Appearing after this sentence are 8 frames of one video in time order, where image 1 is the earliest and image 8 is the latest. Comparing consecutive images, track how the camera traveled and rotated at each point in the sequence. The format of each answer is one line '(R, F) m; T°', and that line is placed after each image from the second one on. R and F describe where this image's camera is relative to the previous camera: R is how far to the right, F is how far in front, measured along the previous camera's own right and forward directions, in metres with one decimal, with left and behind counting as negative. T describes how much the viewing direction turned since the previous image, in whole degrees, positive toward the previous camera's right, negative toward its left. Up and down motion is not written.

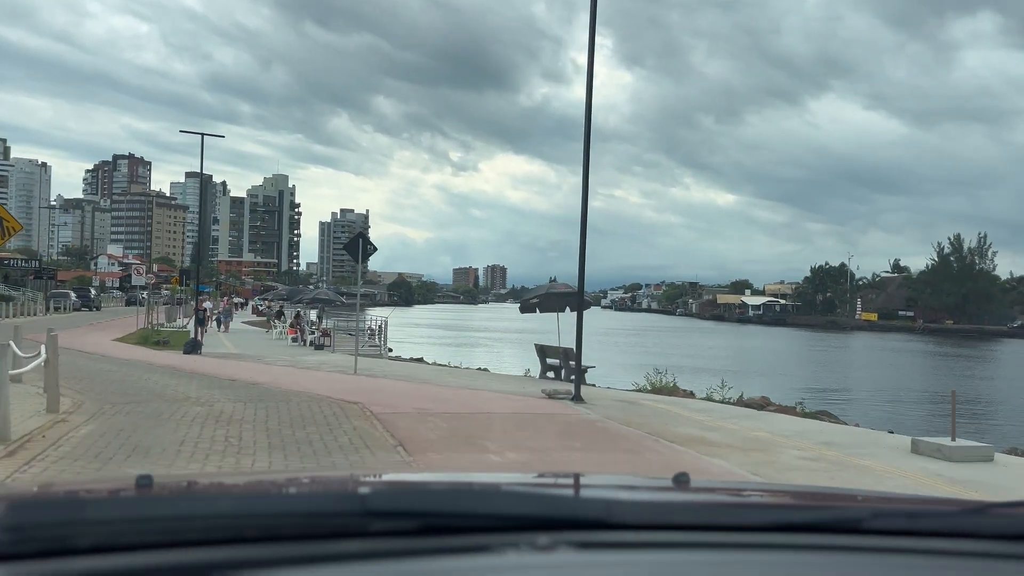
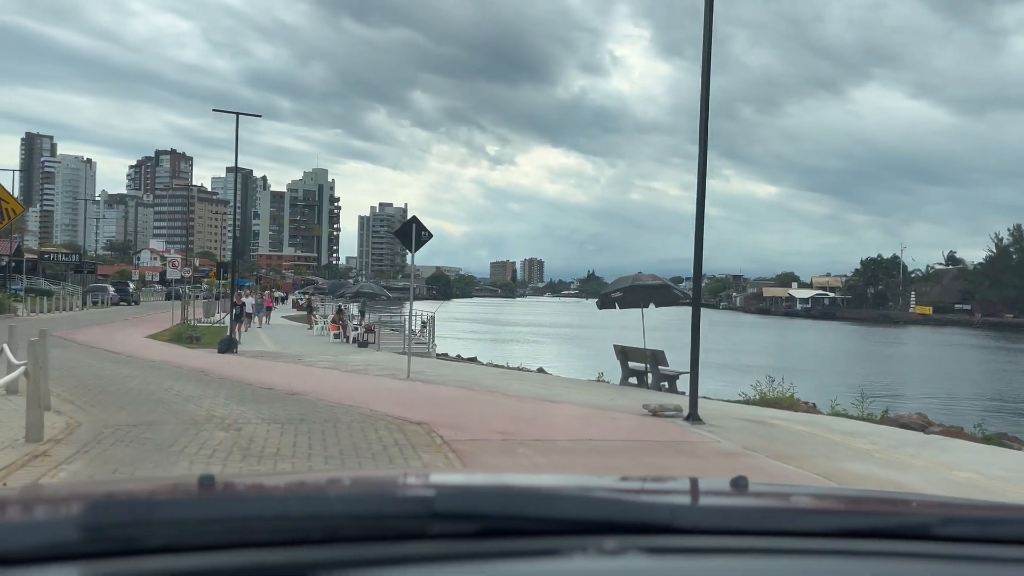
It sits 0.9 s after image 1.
(-0.7, +2.3) m; -2°
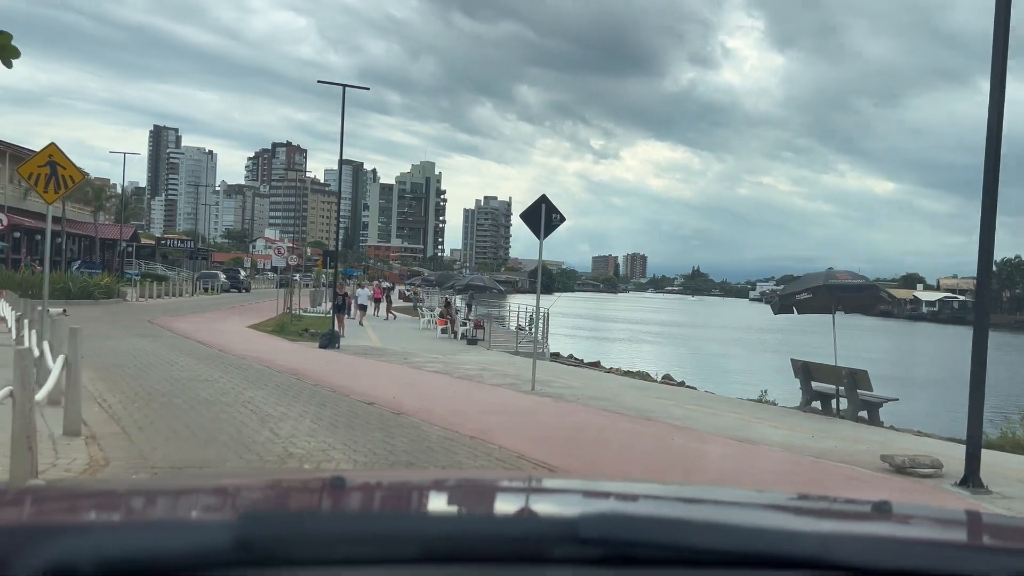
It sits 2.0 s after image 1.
(-0.7, +2.6) m; -7°
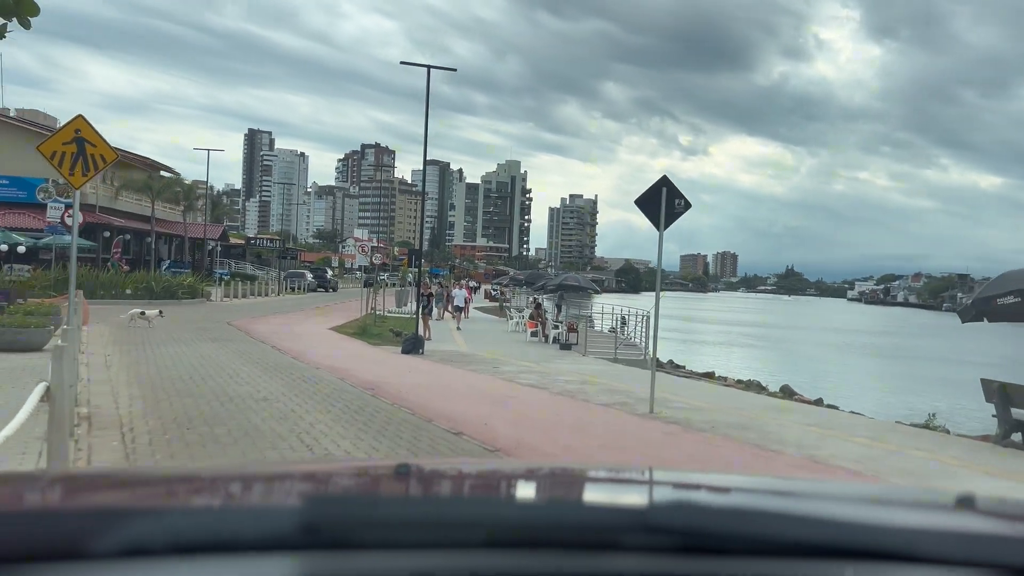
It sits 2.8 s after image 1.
(-0.3, +2.0) m; -6°
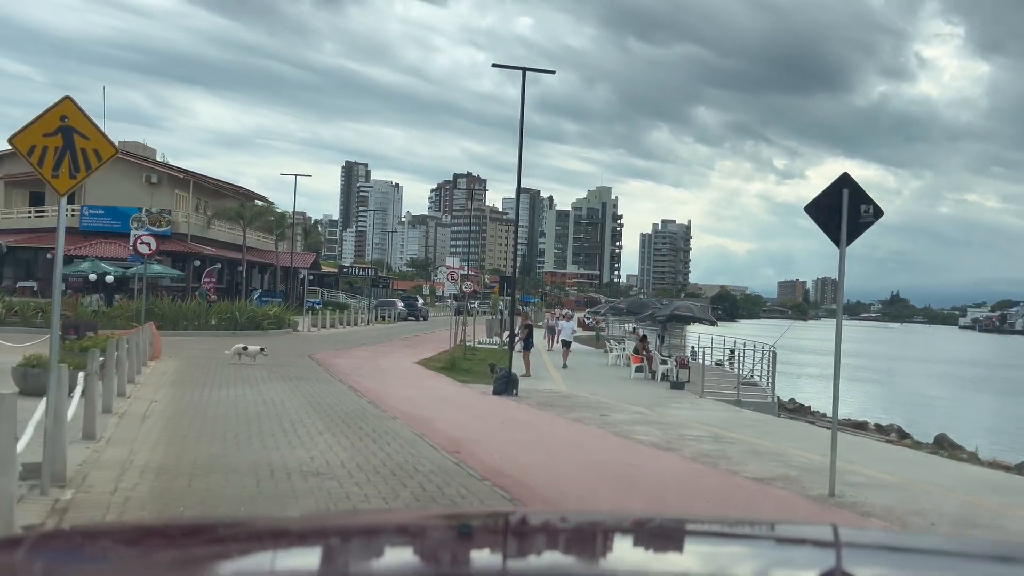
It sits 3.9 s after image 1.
(-0.3, +2.4) m; -6°
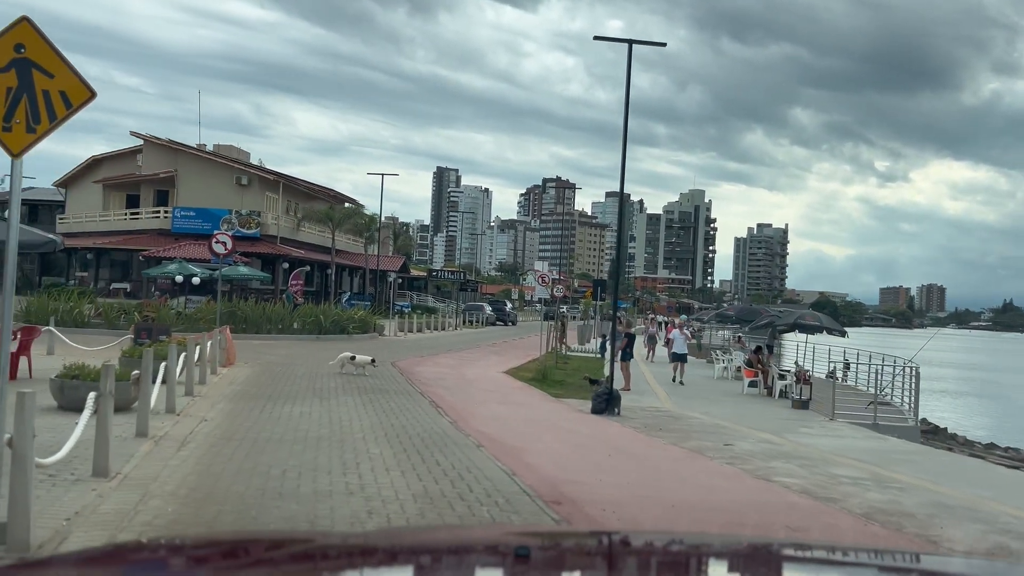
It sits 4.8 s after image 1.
(-0.2, +1.9) m; -6°
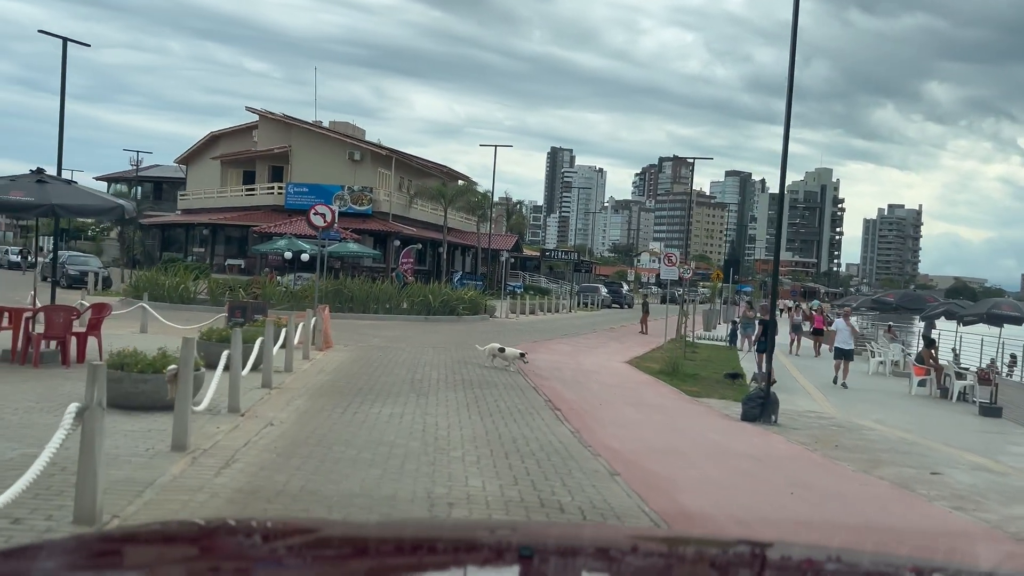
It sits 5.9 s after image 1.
(-0.3, +2.2) m; -7°
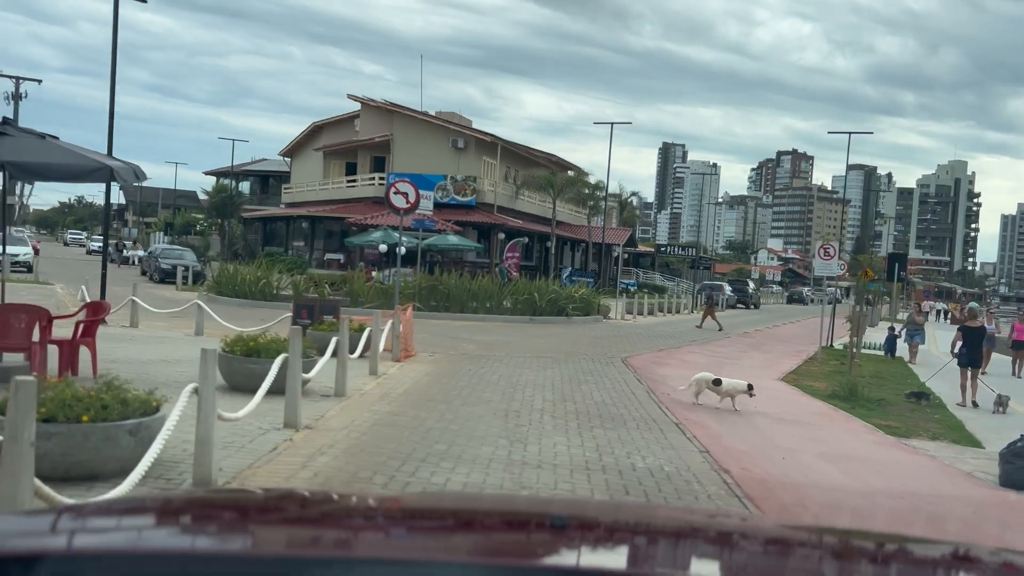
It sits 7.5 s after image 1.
(-0.3, +3.5) m; -7°
